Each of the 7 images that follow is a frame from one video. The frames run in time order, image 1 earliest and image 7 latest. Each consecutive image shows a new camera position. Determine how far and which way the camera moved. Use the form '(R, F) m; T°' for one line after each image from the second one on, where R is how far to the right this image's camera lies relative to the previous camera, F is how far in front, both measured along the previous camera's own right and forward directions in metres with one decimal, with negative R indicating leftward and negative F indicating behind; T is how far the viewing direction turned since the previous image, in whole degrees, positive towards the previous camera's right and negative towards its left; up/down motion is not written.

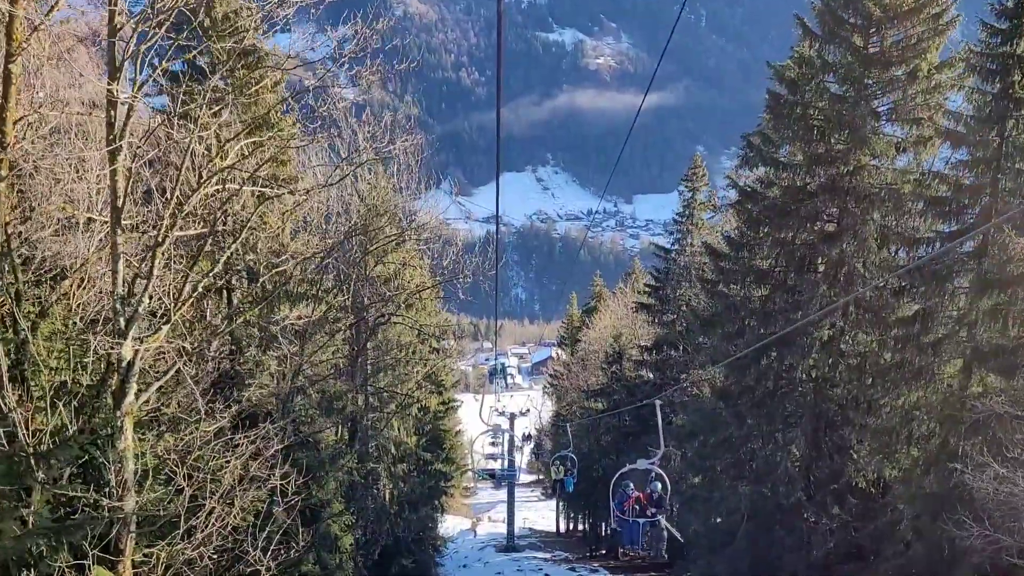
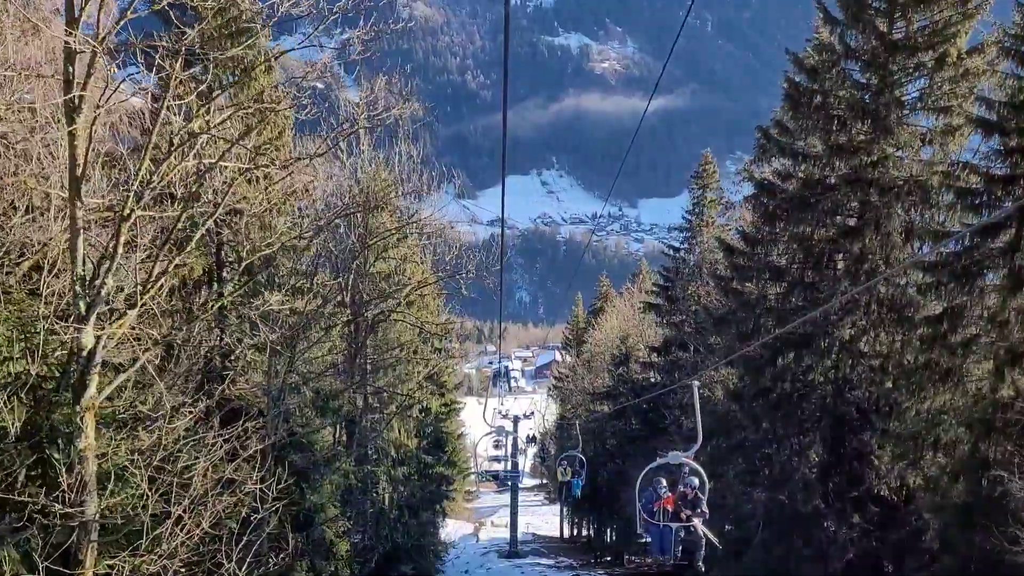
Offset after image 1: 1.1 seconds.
(0.0, +0.6) m; 0°
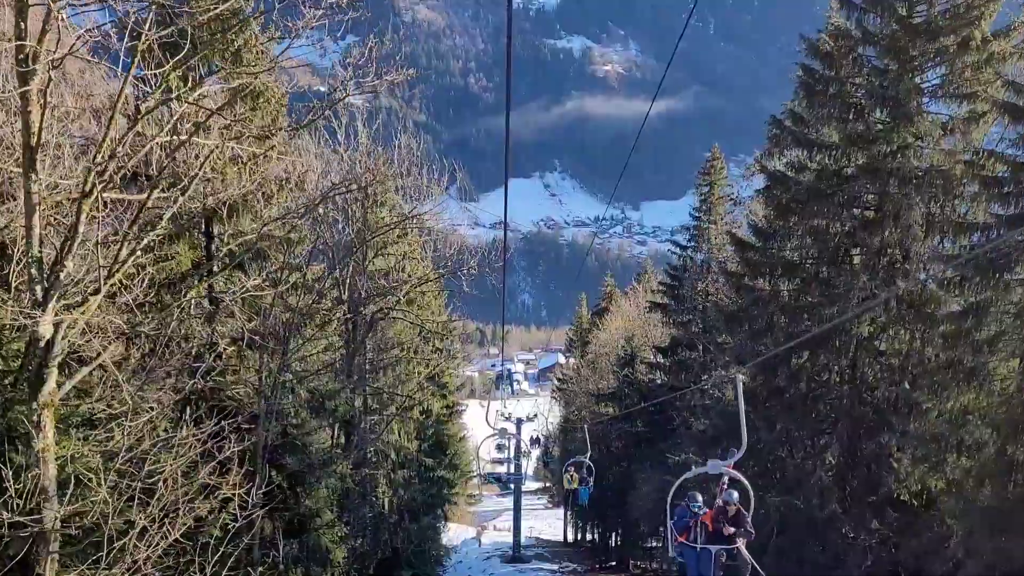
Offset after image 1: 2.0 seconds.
(0.0, +0.5) m; 0°
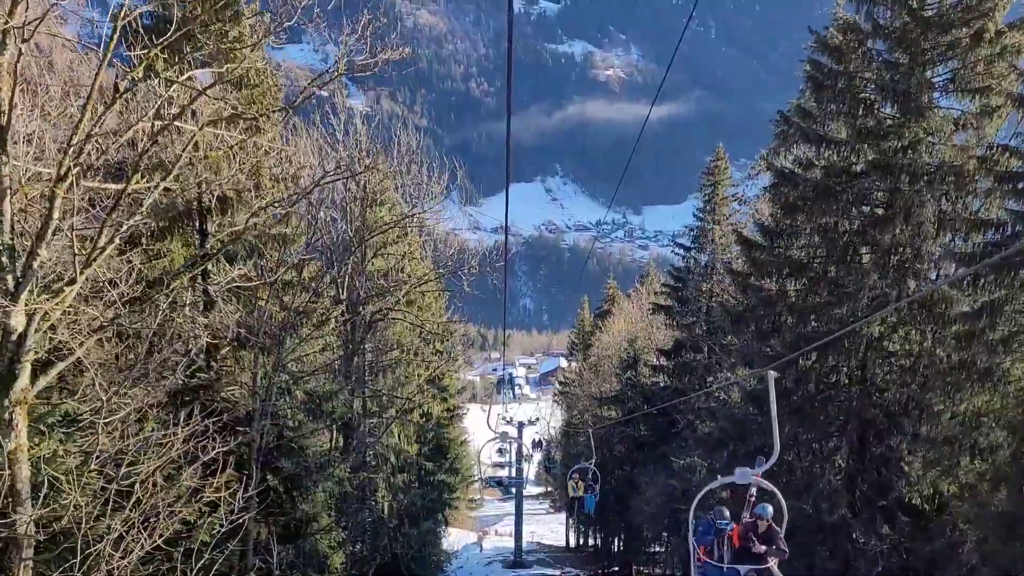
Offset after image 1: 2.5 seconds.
(0.0, +0.3) m; 0°
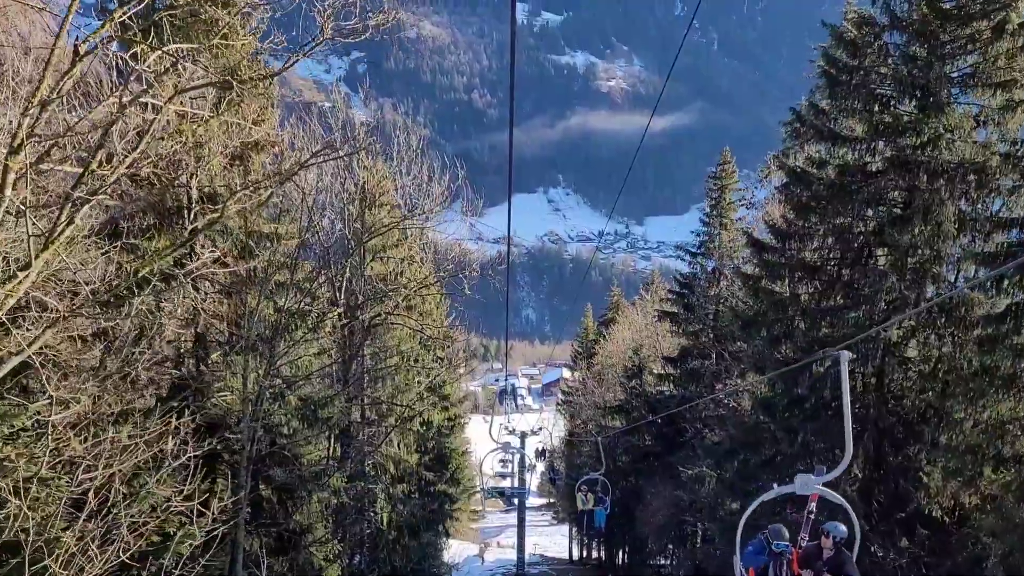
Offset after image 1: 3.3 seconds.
(0.0, +0.4) m; 0°
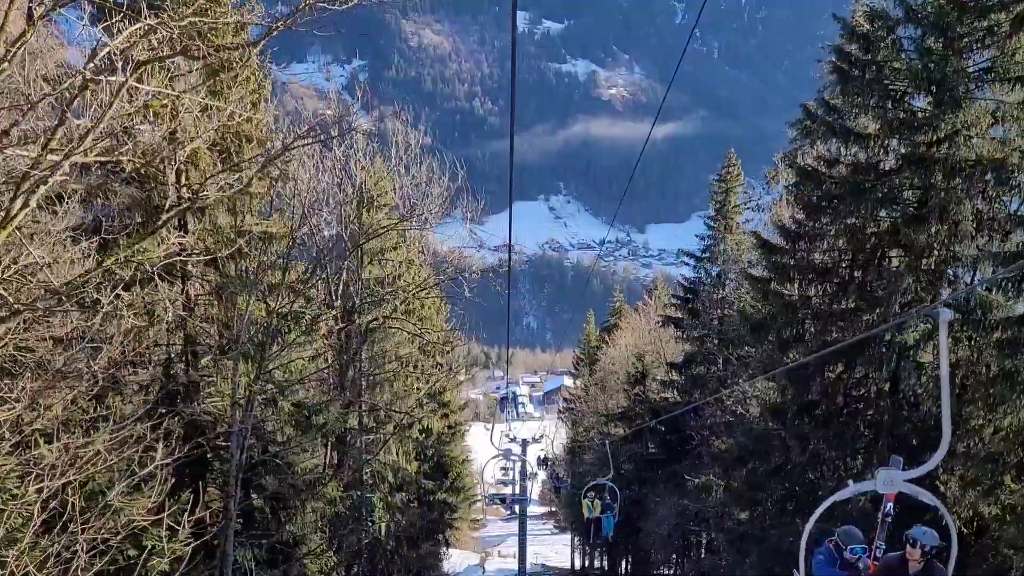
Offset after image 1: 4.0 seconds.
(0.0, +0.4) m; 0°
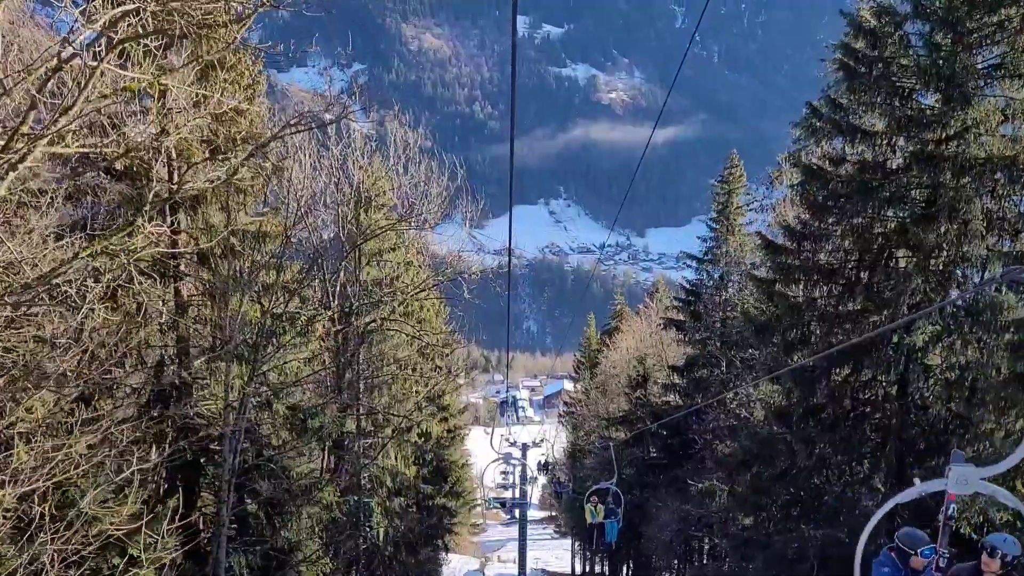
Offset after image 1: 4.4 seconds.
(0.0, +0.2) m; 0°
